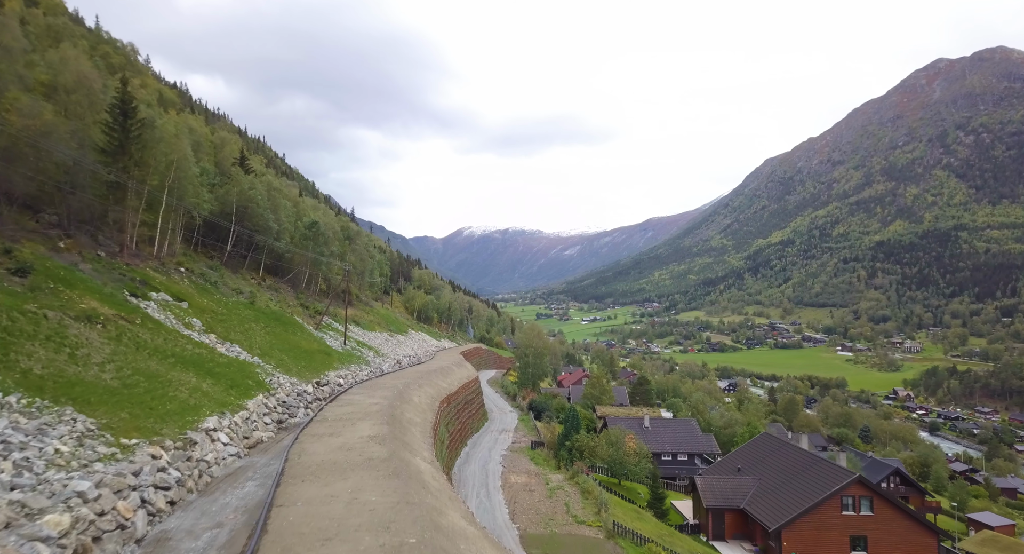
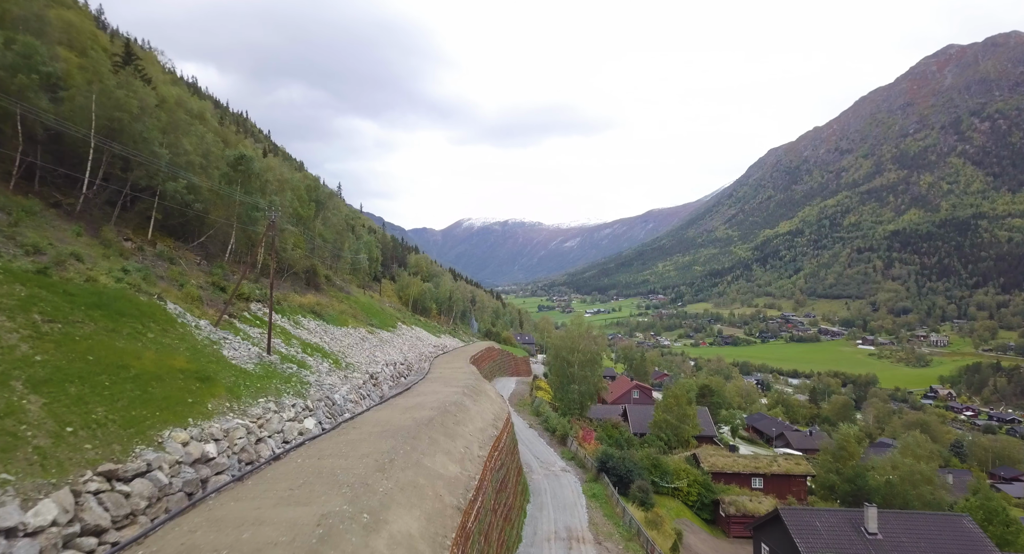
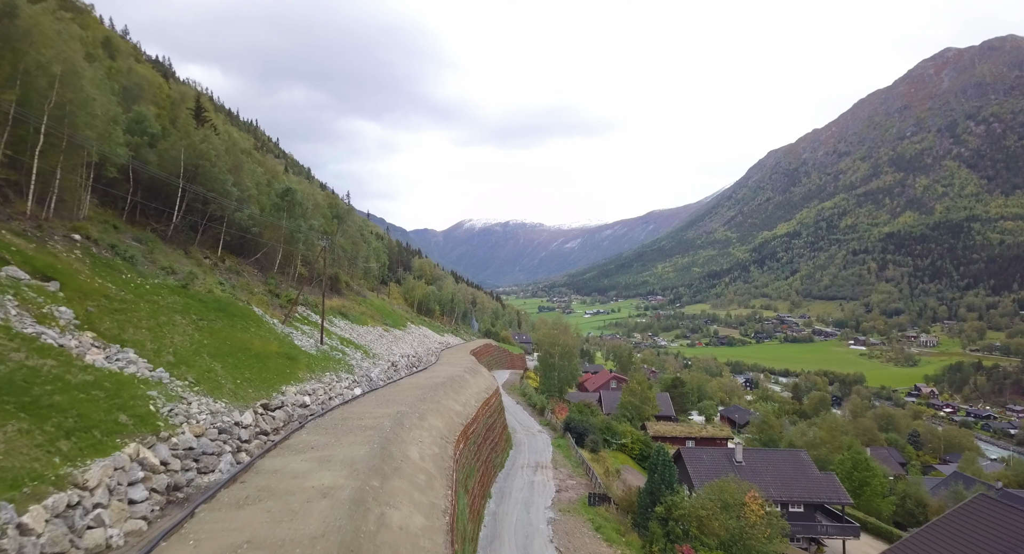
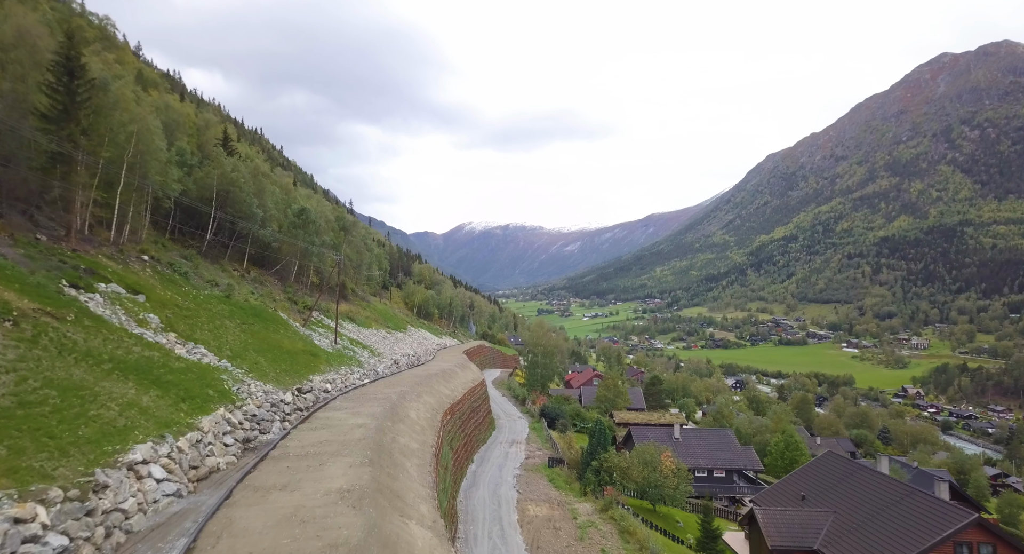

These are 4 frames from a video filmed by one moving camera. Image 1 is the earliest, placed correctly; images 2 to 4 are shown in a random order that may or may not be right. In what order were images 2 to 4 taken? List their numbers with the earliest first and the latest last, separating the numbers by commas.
4, 3, 2
